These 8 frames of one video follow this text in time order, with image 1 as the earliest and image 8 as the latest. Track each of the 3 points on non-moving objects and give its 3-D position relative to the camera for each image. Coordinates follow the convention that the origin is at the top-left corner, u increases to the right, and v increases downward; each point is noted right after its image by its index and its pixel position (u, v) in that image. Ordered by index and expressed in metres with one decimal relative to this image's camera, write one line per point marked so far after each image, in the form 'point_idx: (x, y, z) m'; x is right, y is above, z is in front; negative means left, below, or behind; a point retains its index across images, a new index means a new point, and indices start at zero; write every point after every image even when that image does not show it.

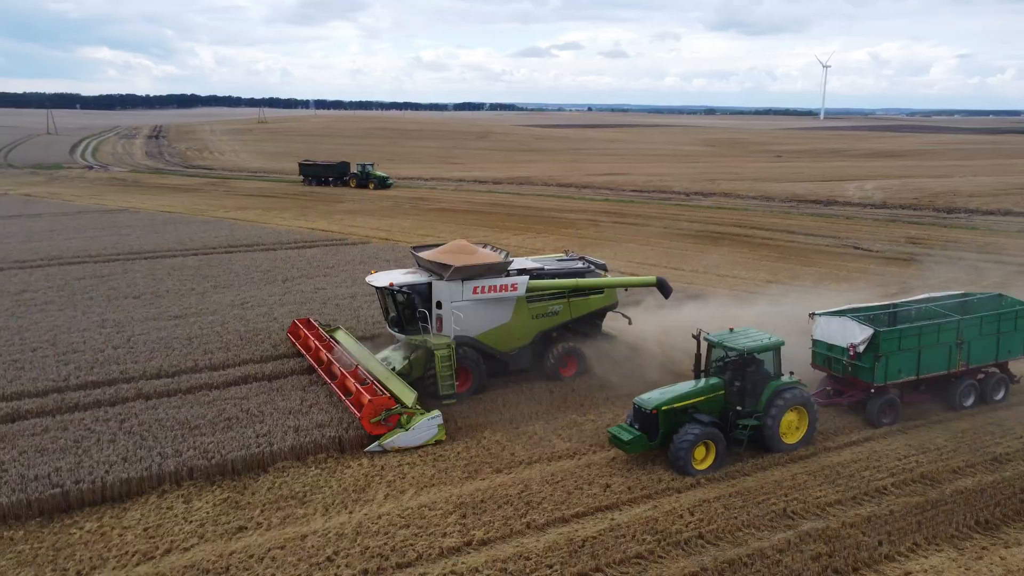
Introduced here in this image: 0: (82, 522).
0: (-5.0, -2.7, +9.4) m
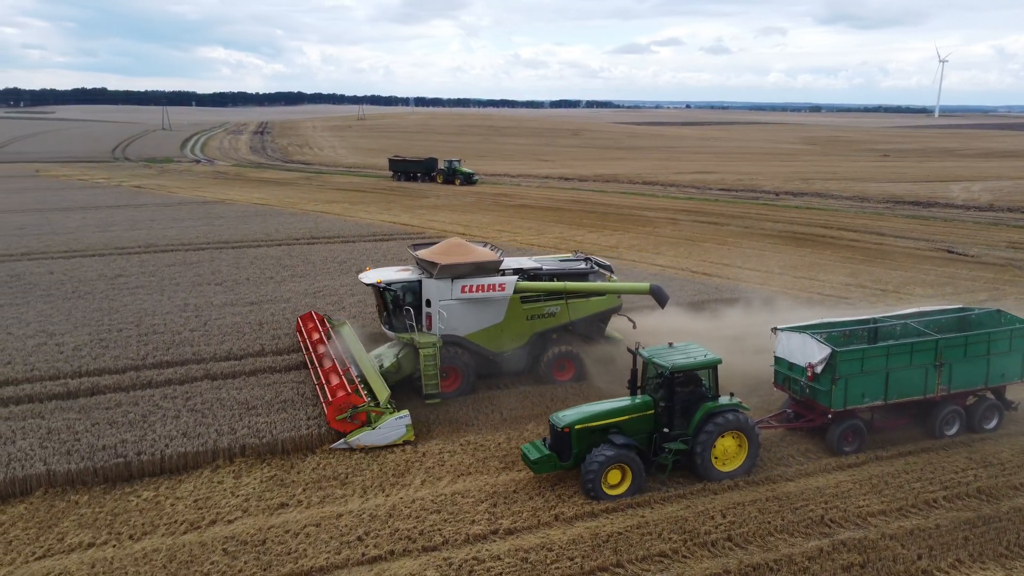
0: (-4.6, -2.5, +10.0) m
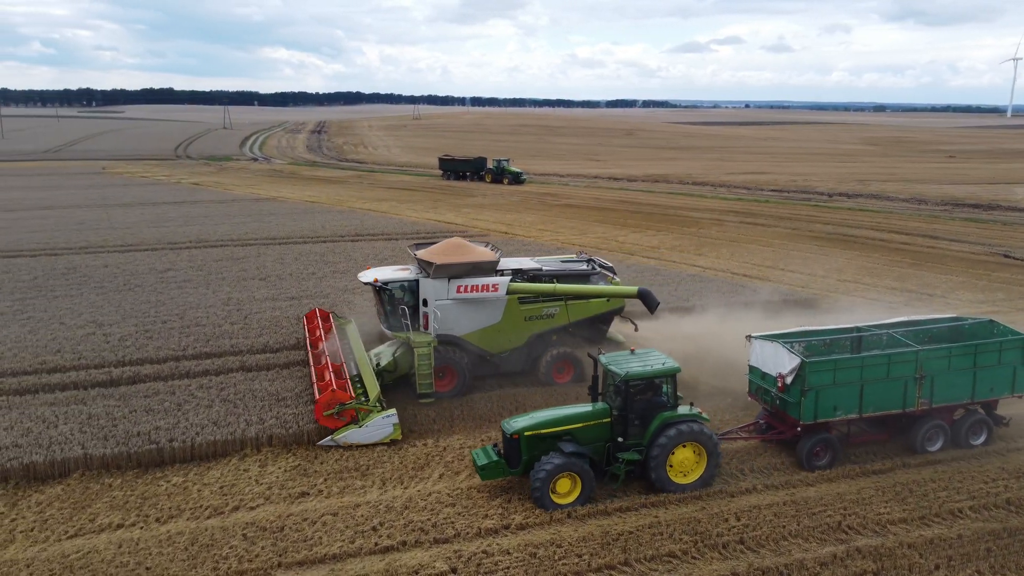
0: (-4.4, -2.4, +10.4) m
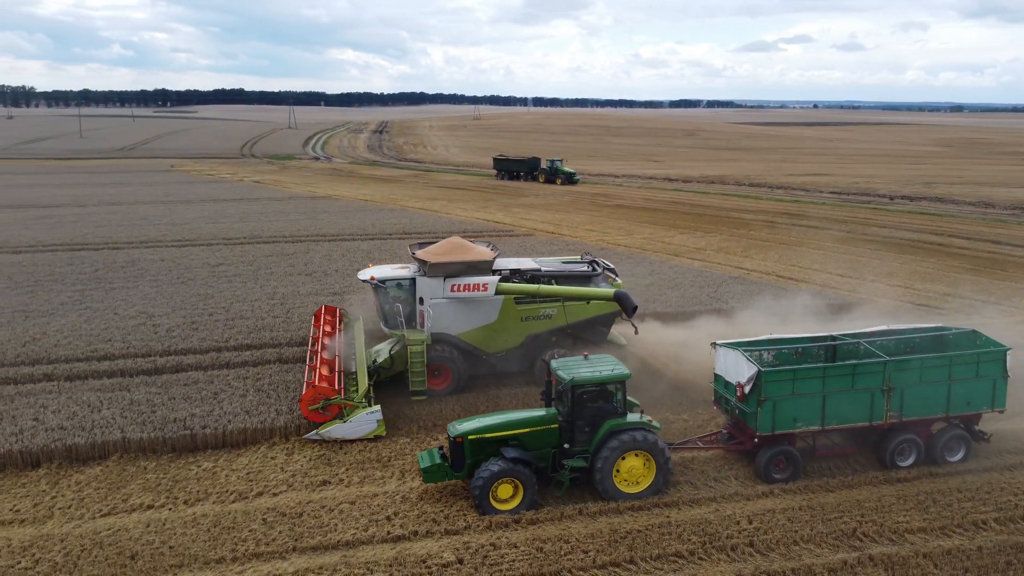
0: (-4.2, -2.3, +10.8) m
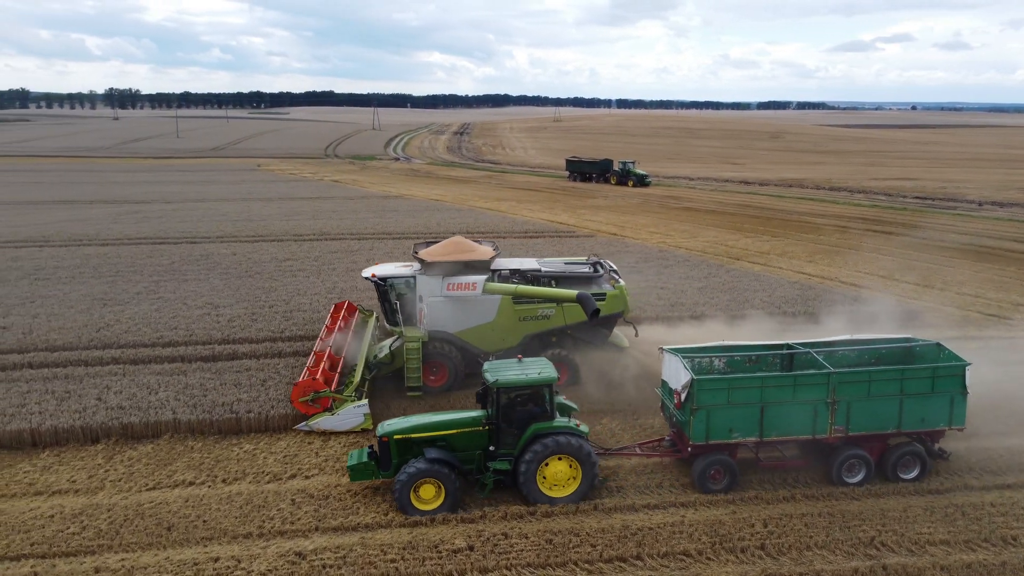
0: (-3.8, -2.2, +11.4) m
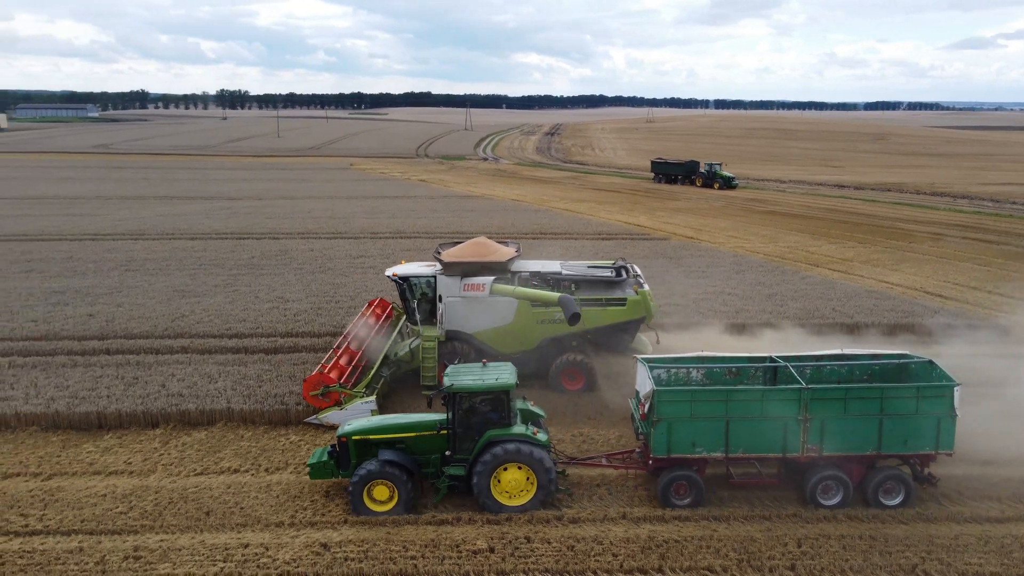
0: (-3.2, -2.1, +11.8) m
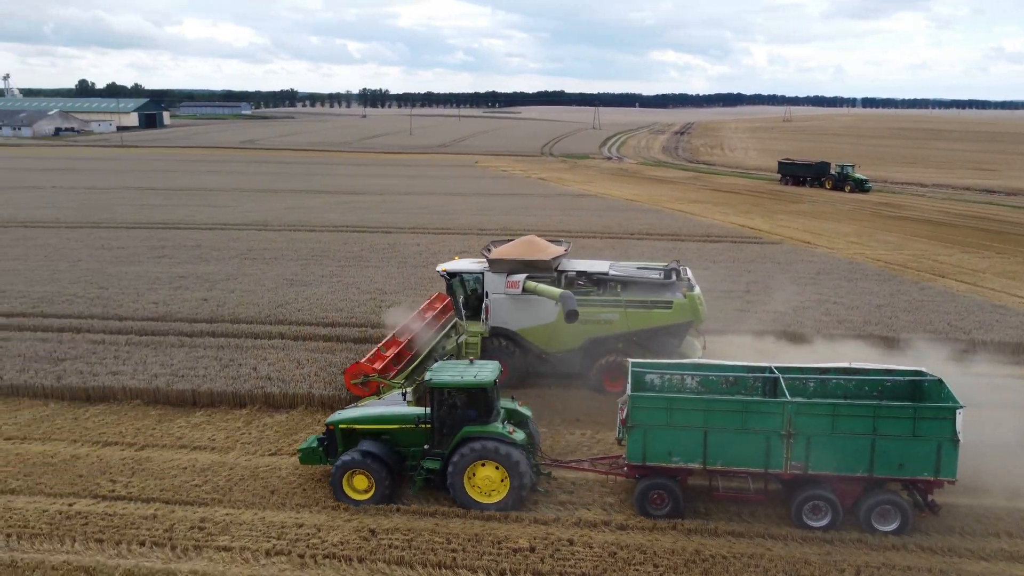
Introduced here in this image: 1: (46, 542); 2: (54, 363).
0: (-2.2, -2.0, +12.2) m
1: (-5.1, -2.8, +8.9) m
2: (-8.1, -1.3, +14.3) m
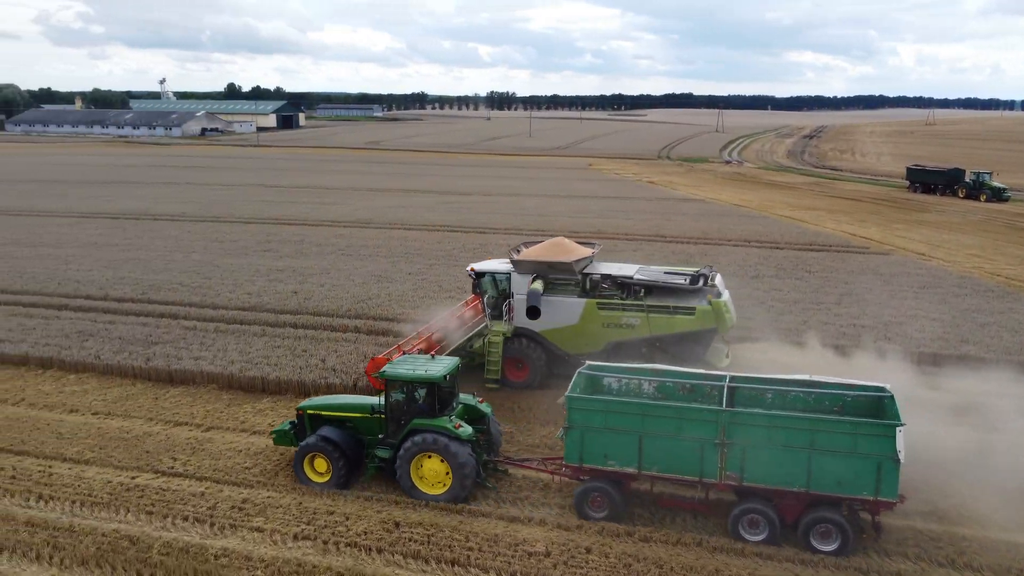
0: (-1.5, -2.0, +12.4) m
1: (-4.9, -2.6, +9.6) m
2: (-7.0, -1.1, +15.4) m
